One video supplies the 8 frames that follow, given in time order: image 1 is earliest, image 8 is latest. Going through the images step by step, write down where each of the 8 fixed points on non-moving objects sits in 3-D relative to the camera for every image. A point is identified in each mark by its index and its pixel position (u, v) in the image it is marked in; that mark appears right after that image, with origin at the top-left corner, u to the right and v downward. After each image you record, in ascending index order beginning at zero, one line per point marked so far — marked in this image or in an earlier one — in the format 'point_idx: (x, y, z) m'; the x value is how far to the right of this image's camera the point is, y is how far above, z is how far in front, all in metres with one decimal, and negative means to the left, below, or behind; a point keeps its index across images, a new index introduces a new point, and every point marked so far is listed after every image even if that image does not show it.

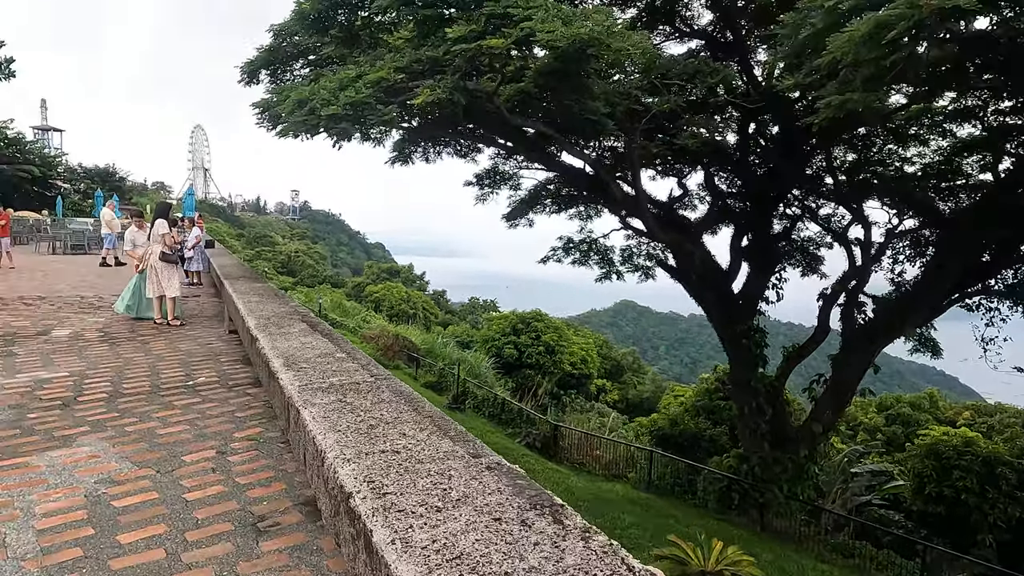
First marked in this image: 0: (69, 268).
0: (-10.2, +0.4, +15.2) m
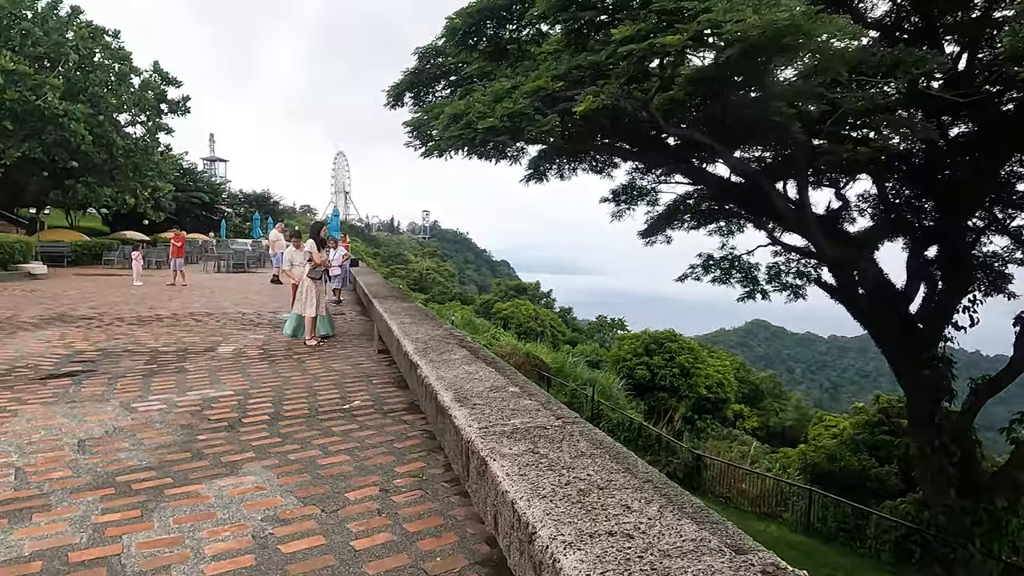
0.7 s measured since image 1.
0: (-7.0, 0.0, +16.4) m
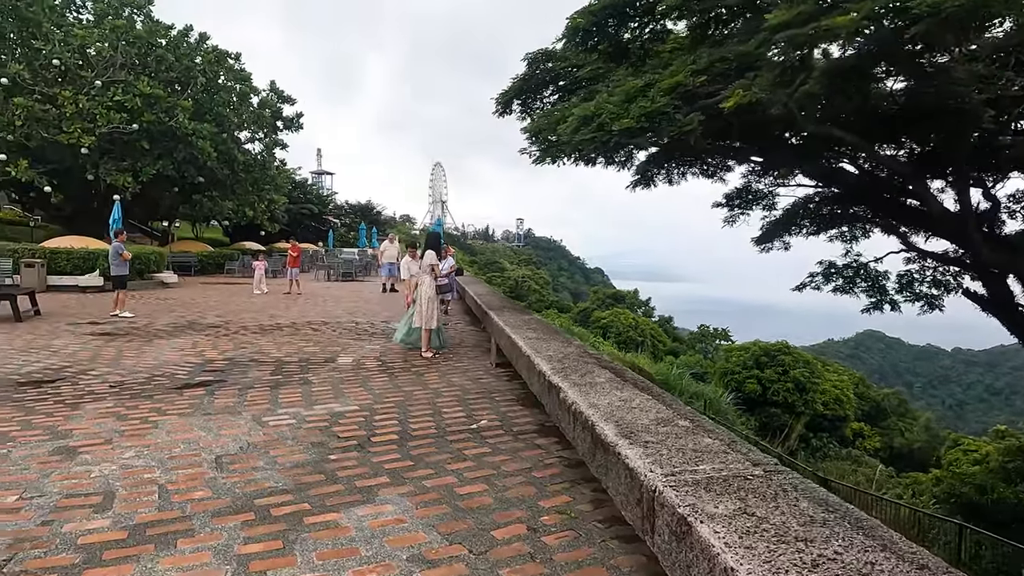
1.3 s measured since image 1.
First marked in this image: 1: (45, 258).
0: (-4.3, -0.2, +16.8) m
1: (-11.2, +0.7, +15.9) m
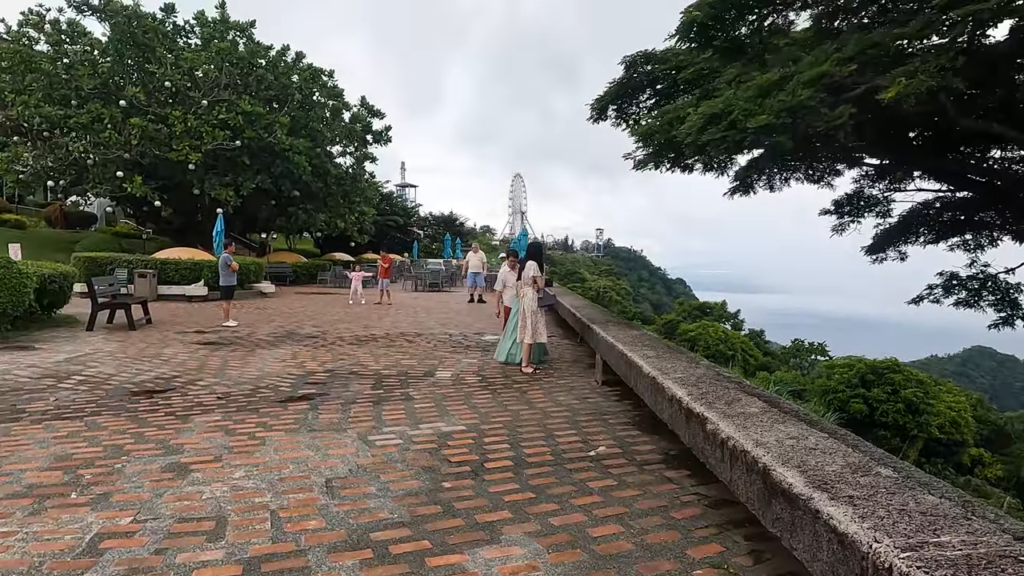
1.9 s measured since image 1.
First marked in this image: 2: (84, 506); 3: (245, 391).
0: (-2.0, -0.4, +16.8) m
1: (-9.0, +0.5, +16.8) m
2: (-2.1, -1.1, +3.3) m
3: (-2.5, -1.0, +6.1) m
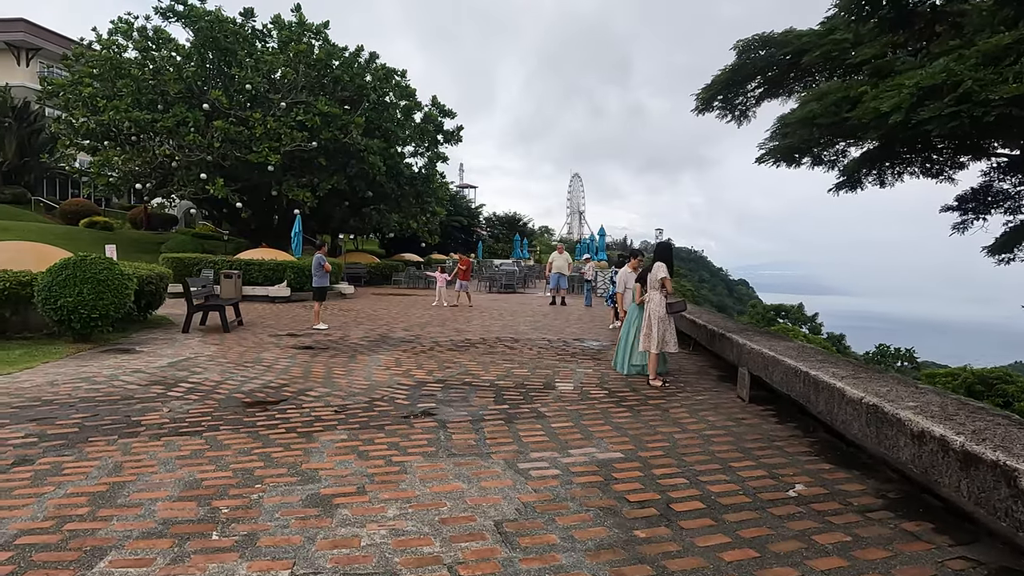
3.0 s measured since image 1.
0: (0.0, -0.5, +16.3) m
1: (-6.9, +0.5, +16.8) m
2: (-1.2, -1.1, +2.8) m
3: (-1.3, -1.0, +5.6) m
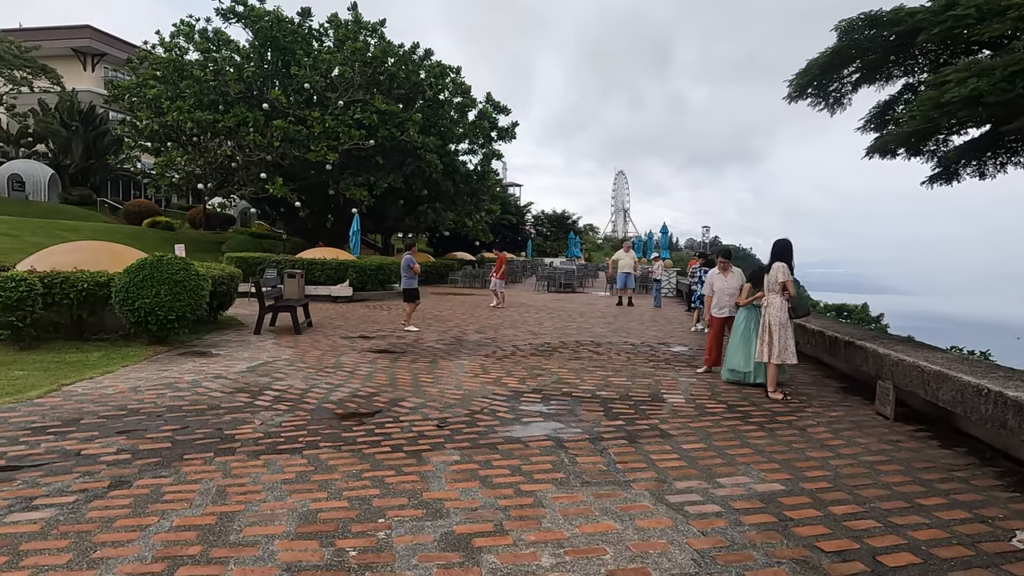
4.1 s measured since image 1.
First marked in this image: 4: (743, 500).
0: (+1.6, -0.5, +15.7) m
1: (-5.3, +0.5, +16.7) m
2: (-0.5, -1.1, +2.3) m
3: (-0.4, -1.0, +5.2) m
4: (+1.2, -1.1, +3.5) m
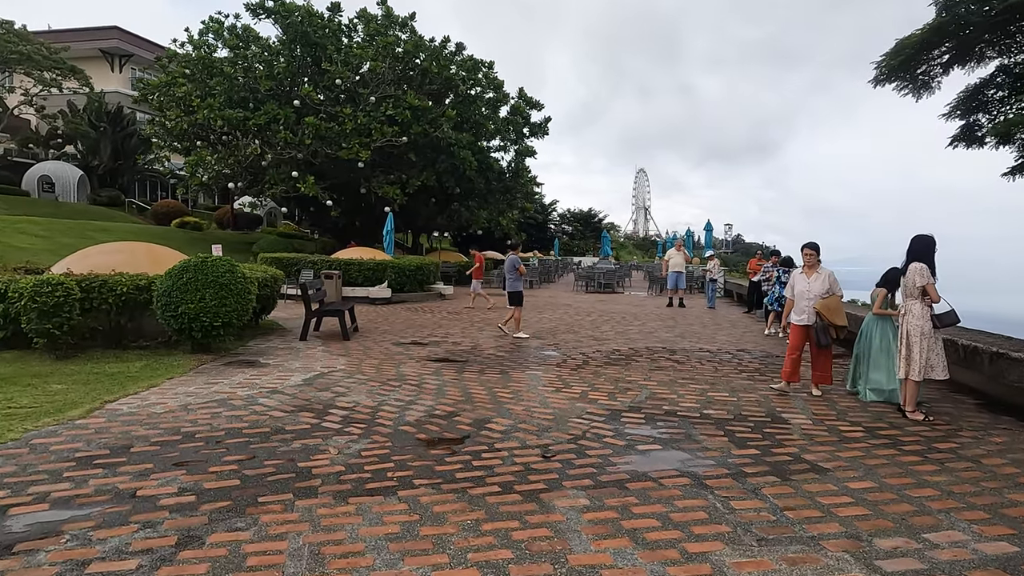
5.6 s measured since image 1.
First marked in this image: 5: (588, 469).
0: (+2.7, -0.5, +14.9) m
1: (-4.2, +0.5, +16.1) m
2: (+0.2, -1.2, +1.6) m
3: (+0.4, -1.1, +4.4) m
4: (+1.9, -1.2, +2.7) m
5: (+0.4, -1.1, +3.9) m
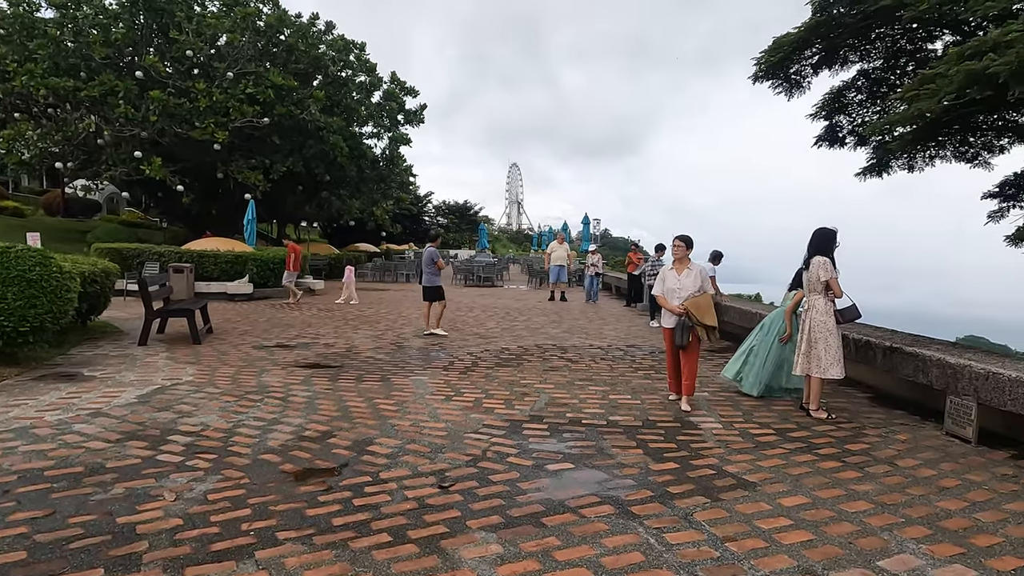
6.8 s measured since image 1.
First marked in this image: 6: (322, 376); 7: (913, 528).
0: (0.0, -0.4, +14.5) m
1: (-7.0, +0.6, +14.3) m
2: (+0.1, -1.2, +1.0) m
3: (-0.3, -1.0, +3.8) m
4: (+1.6, -1.2, +2.4) m
5: (-0.1, -1.1, +3.3) m
6: (-1.8, -0.8, +6.3) m
7: (+1.8, -1.1, +3.1) m
